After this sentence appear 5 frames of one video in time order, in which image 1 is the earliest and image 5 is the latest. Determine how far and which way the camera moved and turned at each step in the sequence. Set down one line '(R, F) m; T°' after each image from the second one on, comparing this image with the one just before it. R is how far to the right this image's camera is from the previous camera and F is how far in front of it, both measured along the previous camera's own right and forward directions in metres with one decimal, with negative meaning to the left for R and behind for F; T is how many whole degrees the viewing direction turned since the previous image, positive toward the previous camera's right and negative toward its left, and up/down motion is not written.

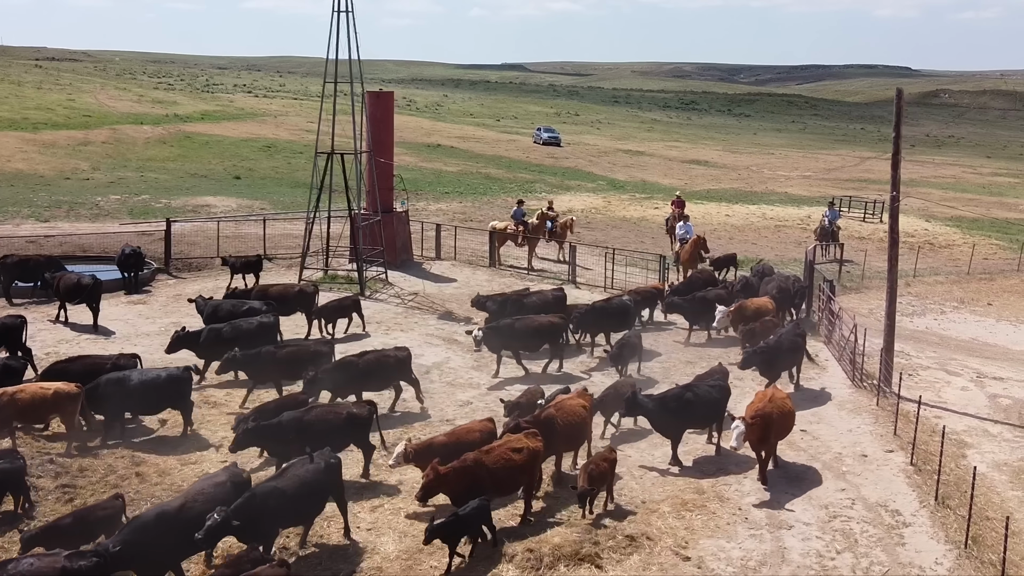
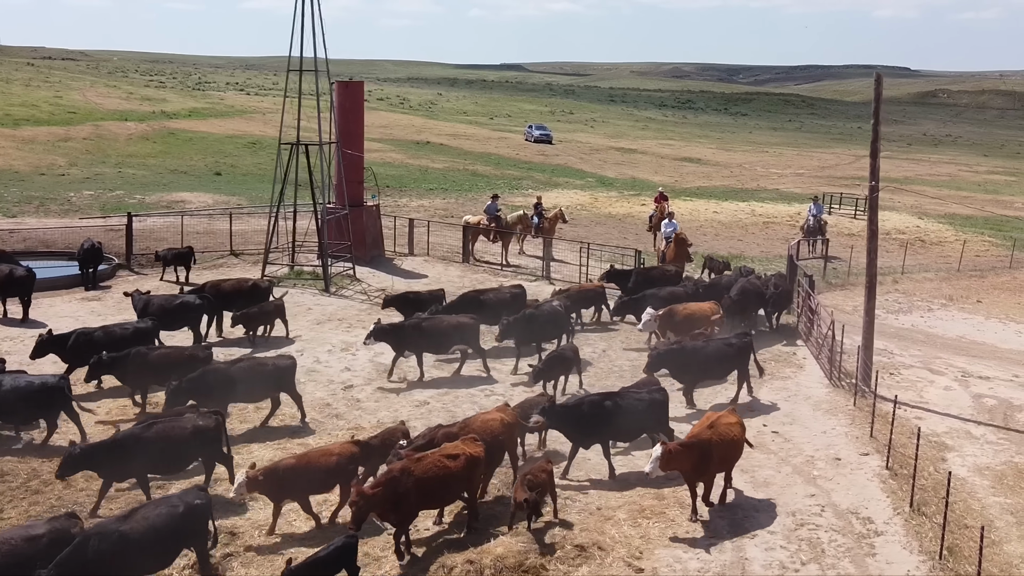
(+0.5, +0.7) m; 0°
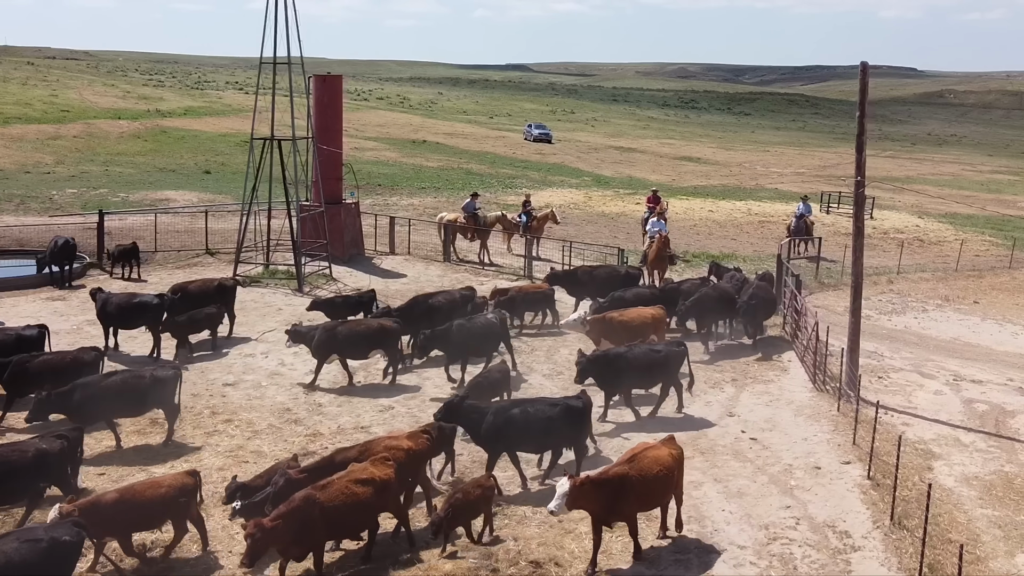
(+0.5, +0.6) m; 0°
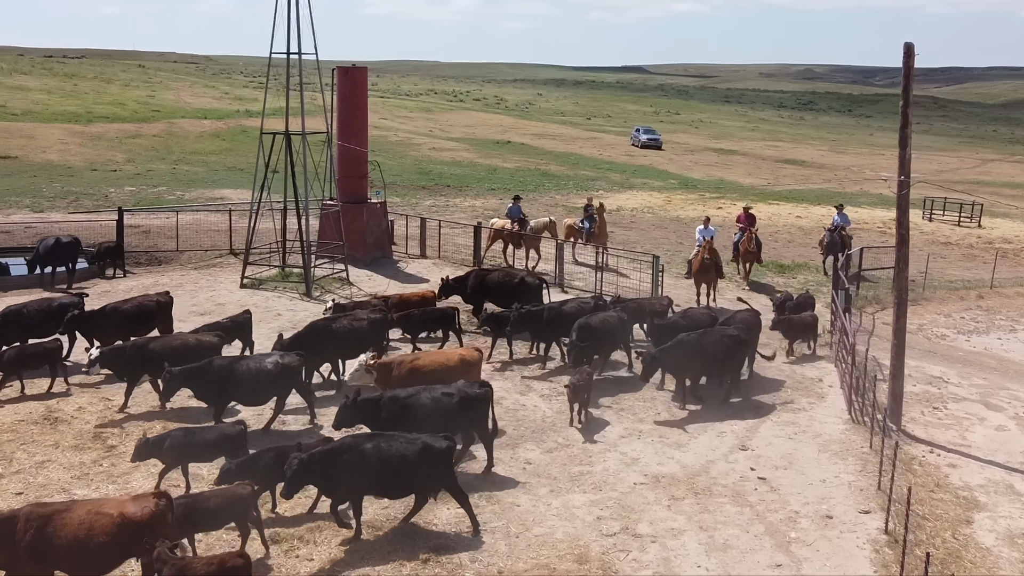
(+1.5, +1.5) m; -6°
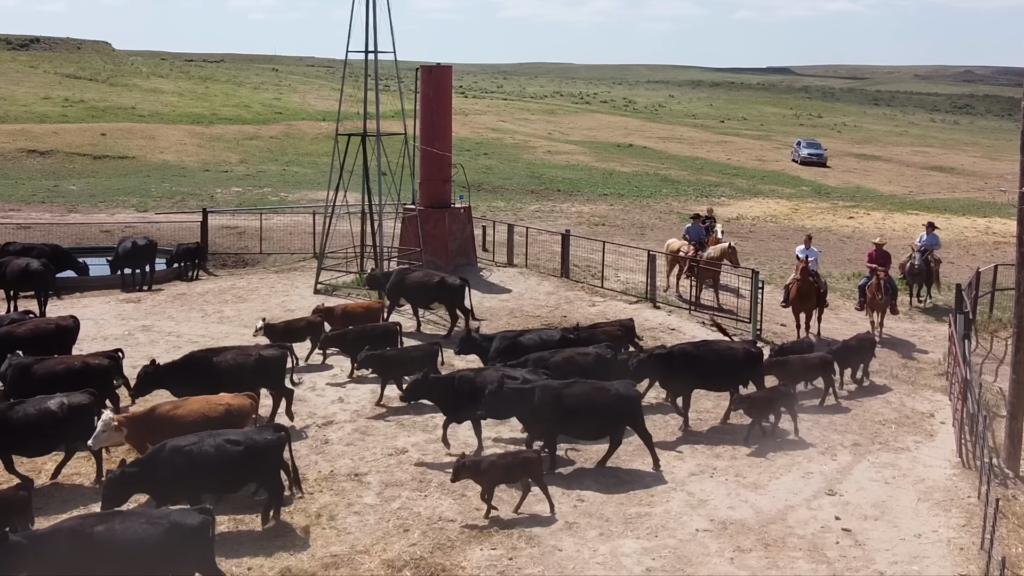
(+0.7, +1.1) m; -7°
